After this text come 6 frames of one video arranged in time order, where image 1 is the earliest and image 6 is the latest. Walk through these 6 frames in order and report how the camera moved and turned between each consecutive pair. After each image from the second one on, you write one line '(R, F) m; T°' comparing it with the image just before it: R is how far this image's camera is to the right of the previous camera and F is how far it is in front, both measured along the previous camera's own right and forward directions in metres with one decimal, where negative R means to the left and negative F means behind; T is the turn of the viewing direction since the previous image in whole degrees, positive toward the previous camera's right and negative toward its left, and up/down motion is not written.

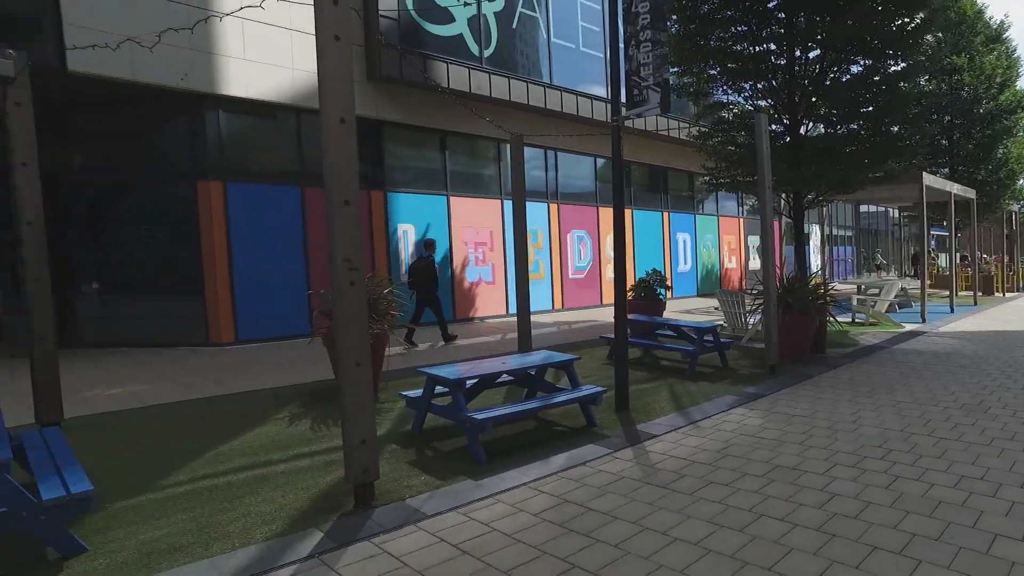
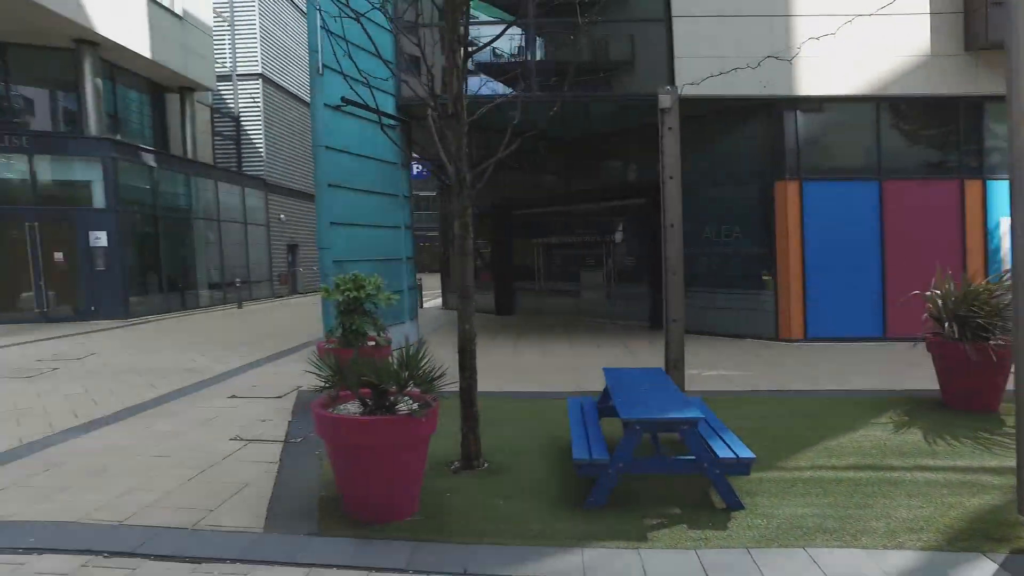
(-0.5, -0.4) m; -41°
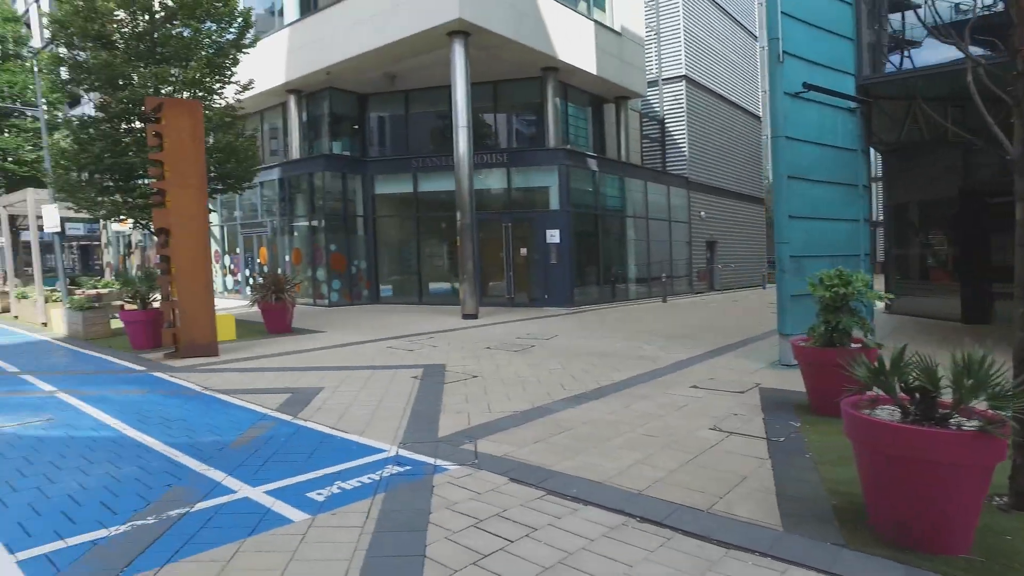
(-0.6, -0.1) m; -32°
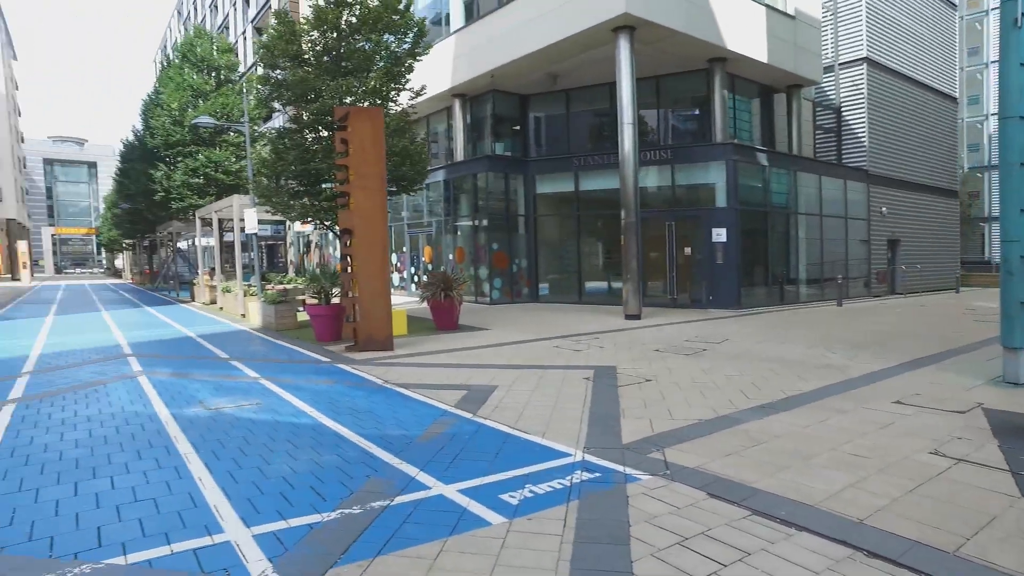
(-0.3, +0.1) m; -12°
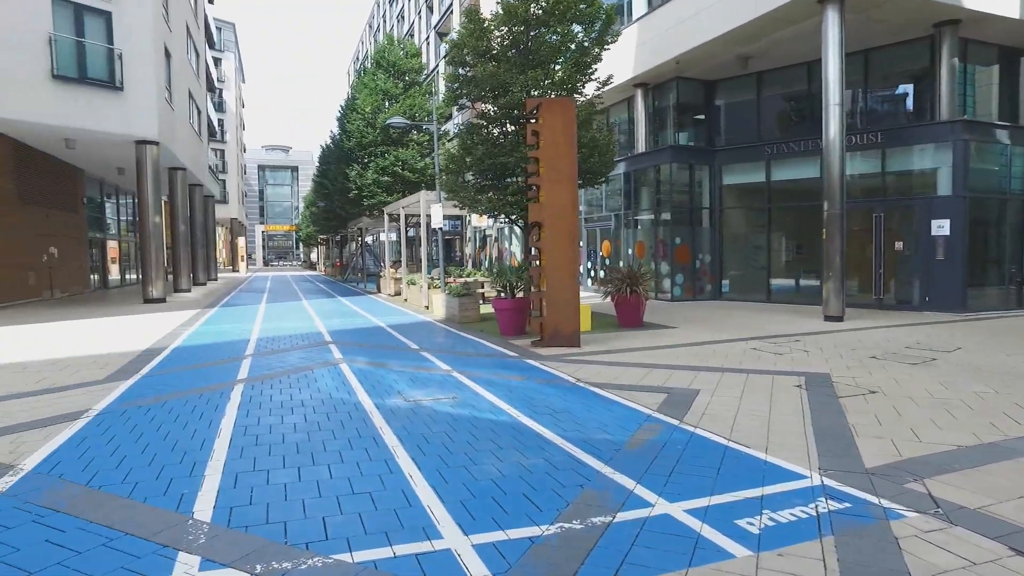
(-0.4, +0.3) m; -13°
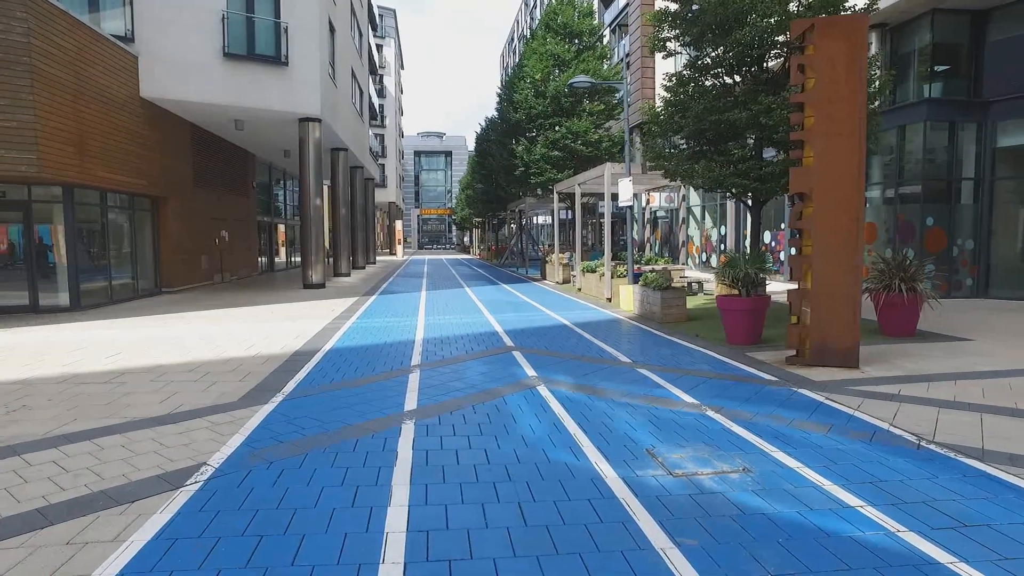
(-1.1, +2.6) m; -12°
